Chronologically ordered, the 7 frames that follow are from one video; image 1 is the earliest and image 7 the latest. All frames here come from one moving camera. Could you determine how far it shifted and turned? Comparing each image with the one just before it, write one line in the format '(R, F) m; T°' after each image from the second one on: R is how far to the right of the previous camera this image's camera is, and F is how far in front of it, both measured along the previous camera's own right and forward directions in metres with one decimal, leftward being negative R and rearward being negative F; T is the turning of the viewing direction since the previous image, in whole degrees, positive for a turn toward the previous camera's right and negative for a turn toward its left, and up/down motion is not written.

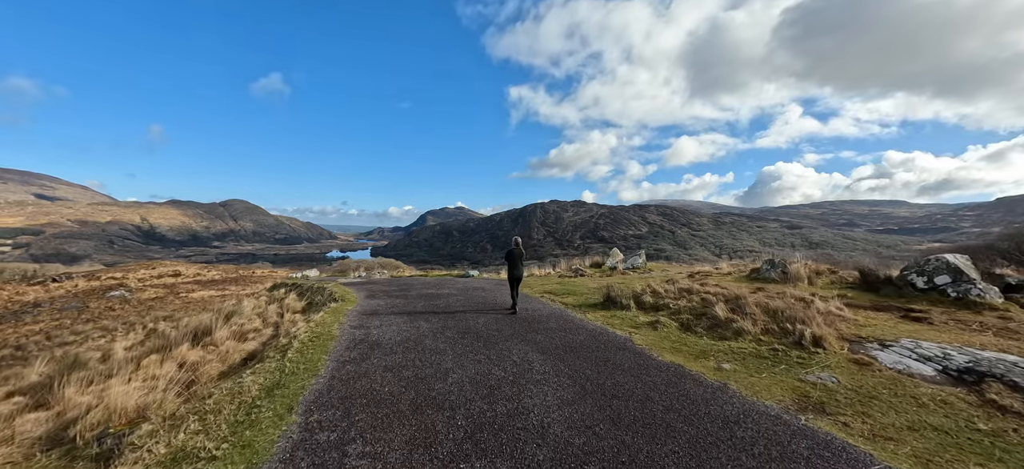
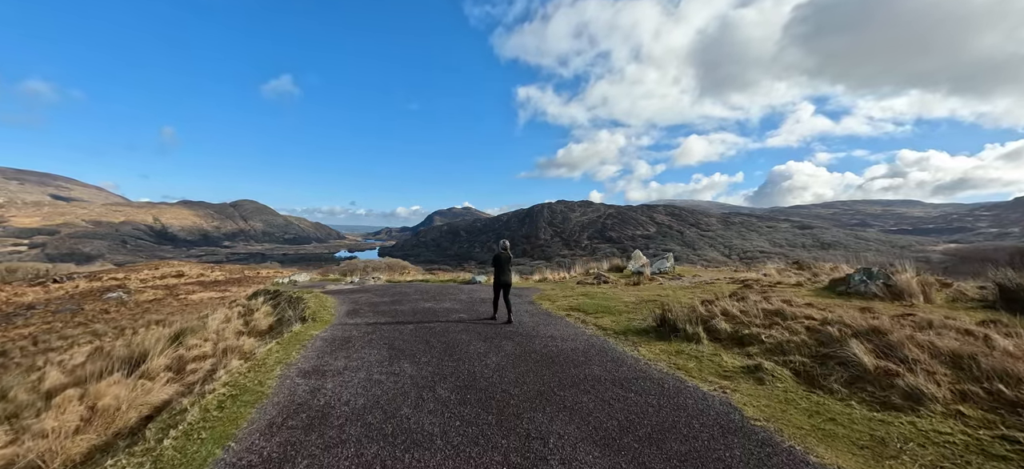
(-0.3, +2.7) m; -1°
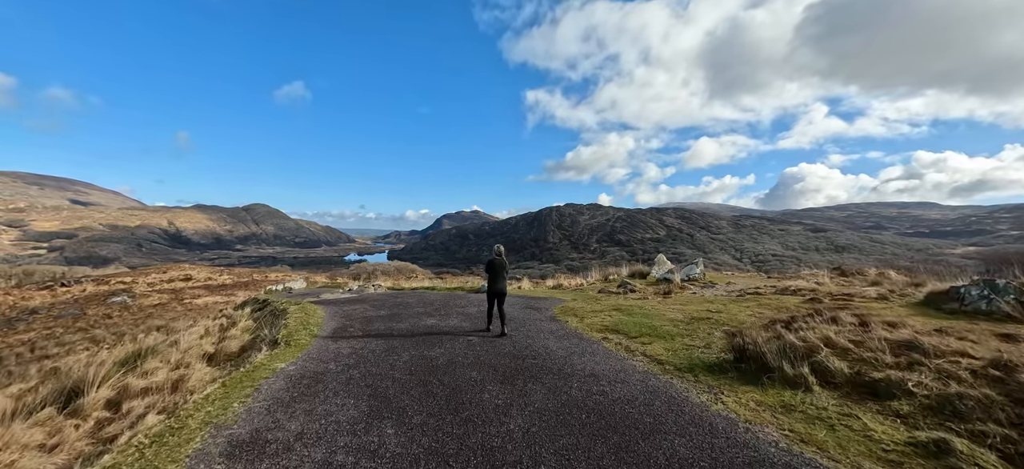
(-0.3, +1.9) m; -1°
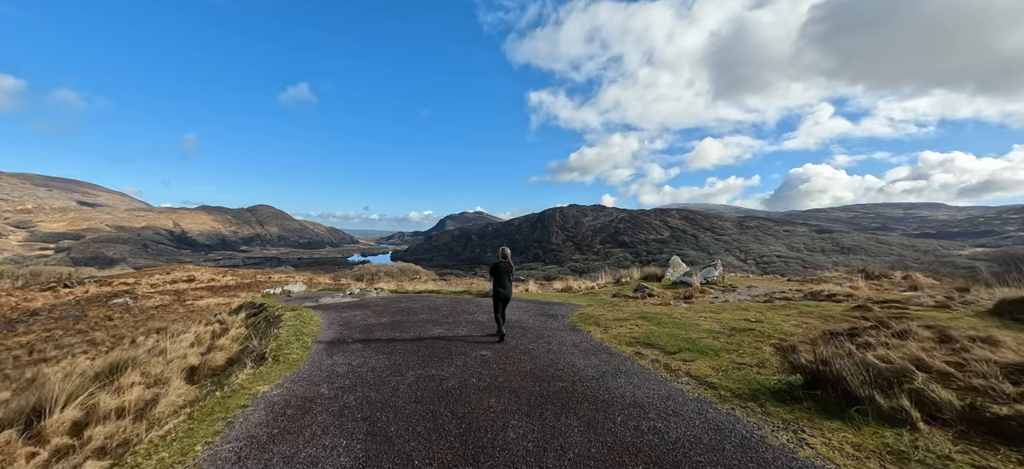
(-0.3, +0.9) m; 0°
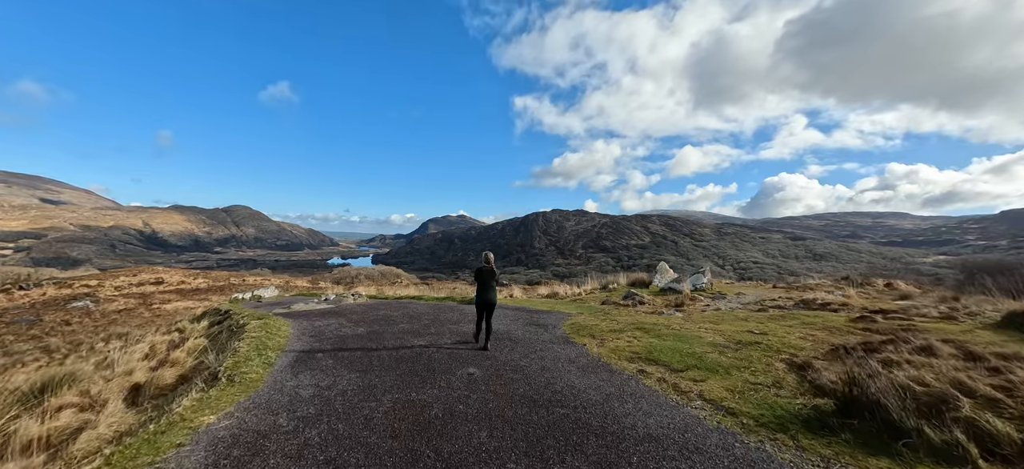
(-0.1, +0.7) m; +2°
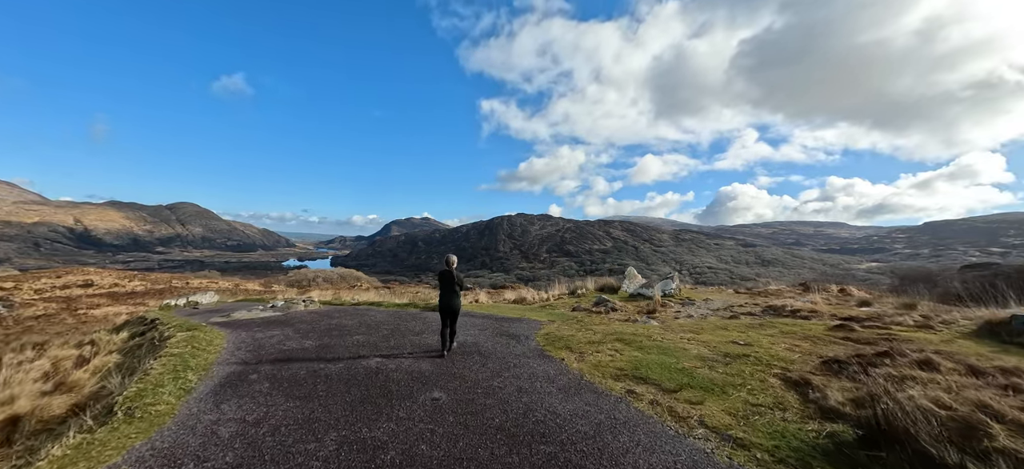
(-0.1, +0.8) m; +5°
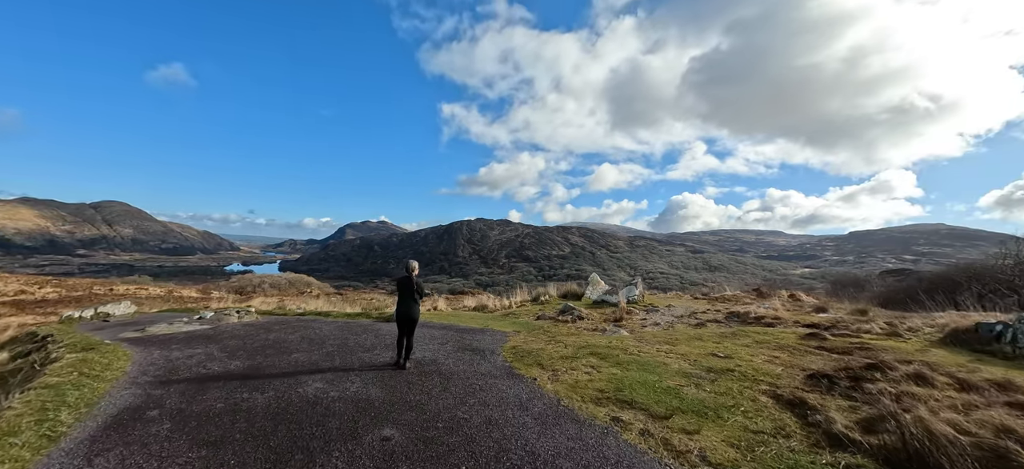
(-0.1, +0.8) m; +6°
